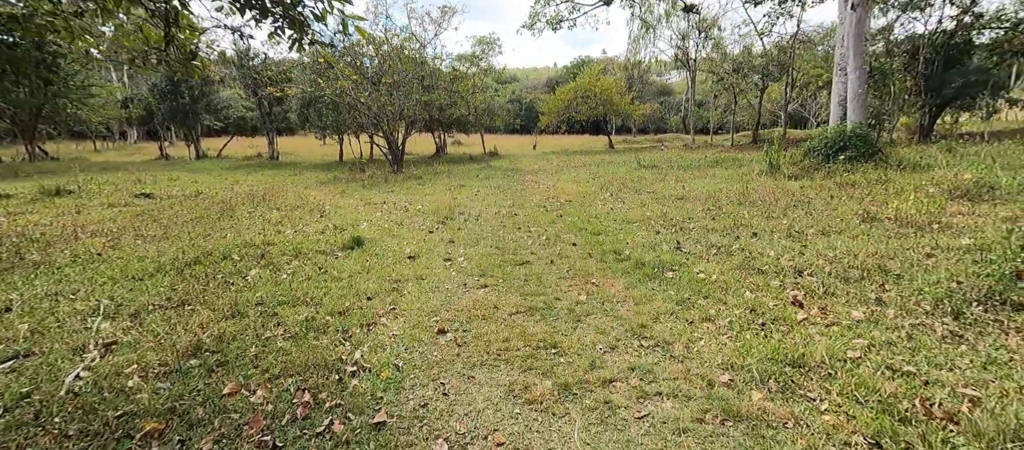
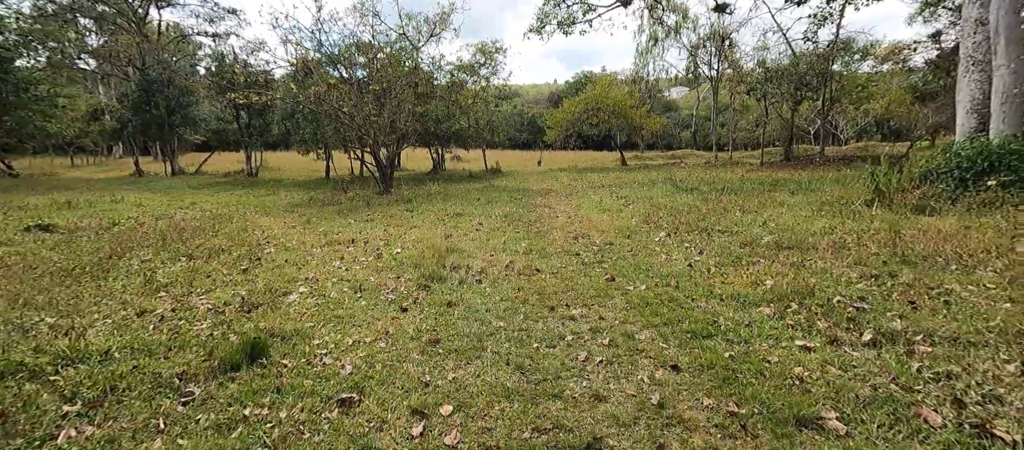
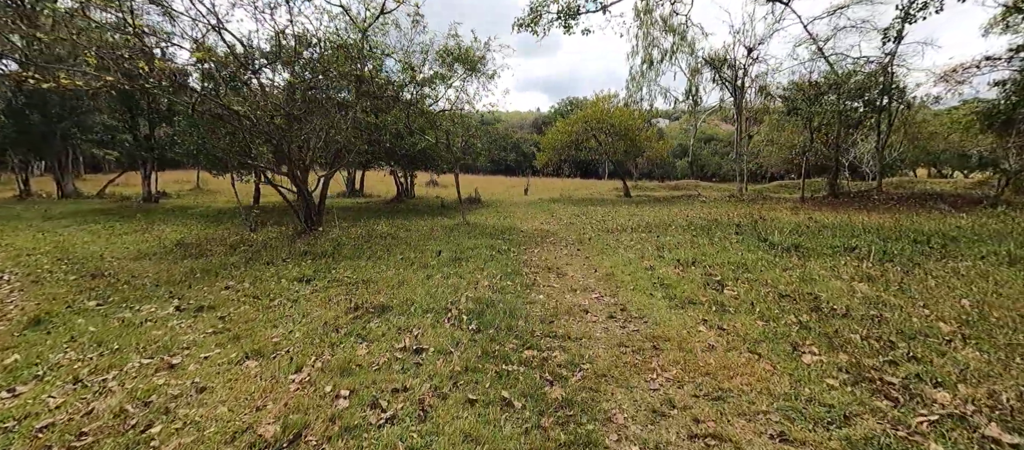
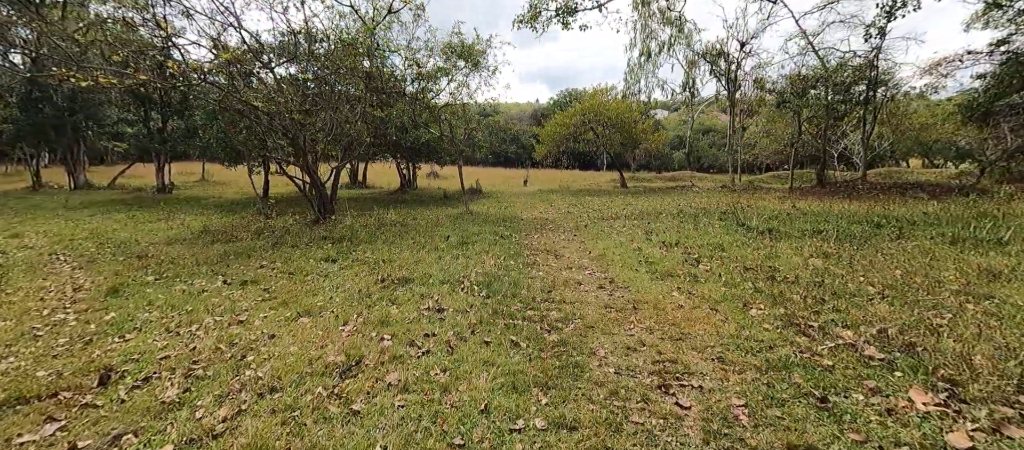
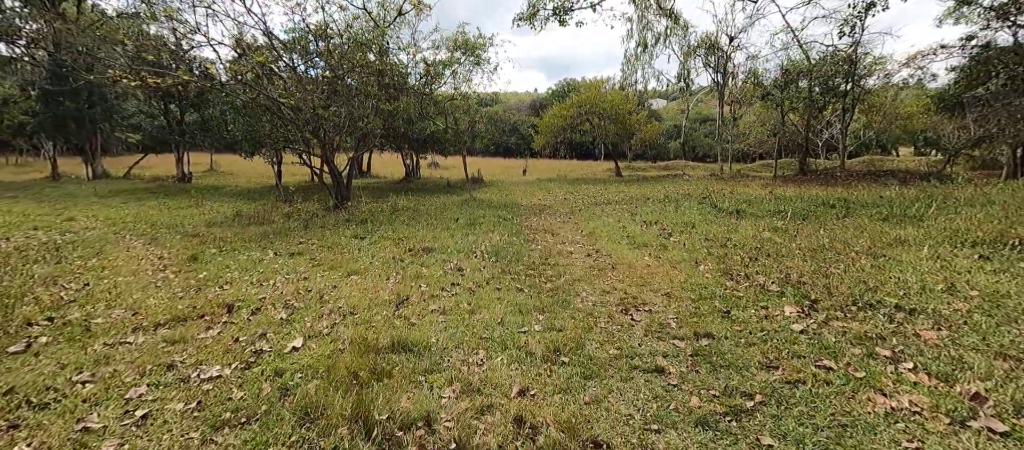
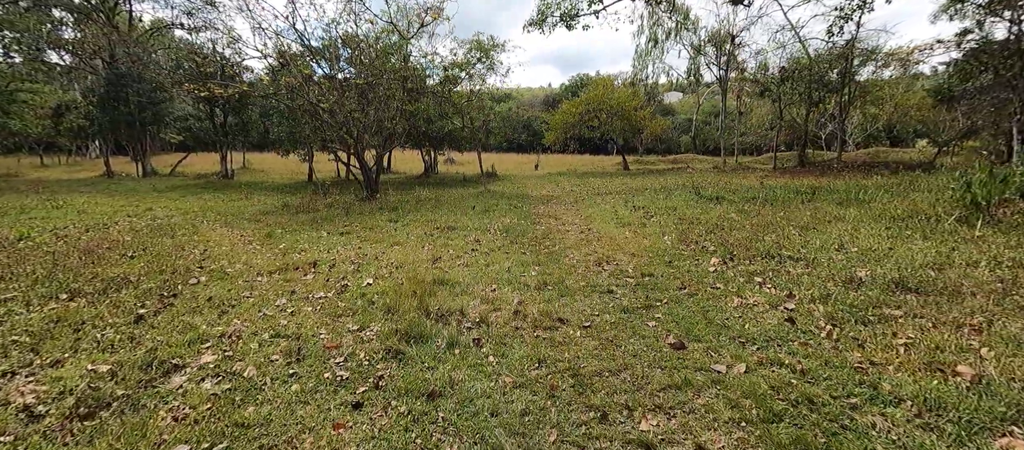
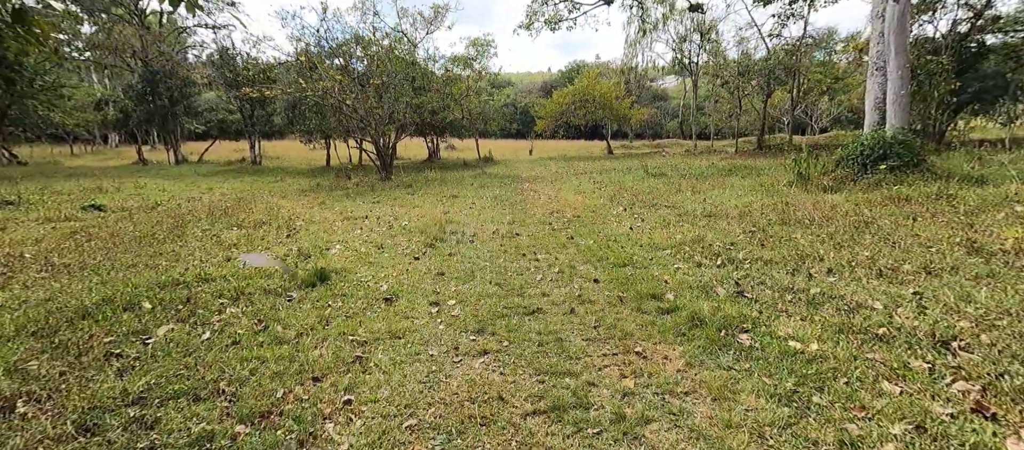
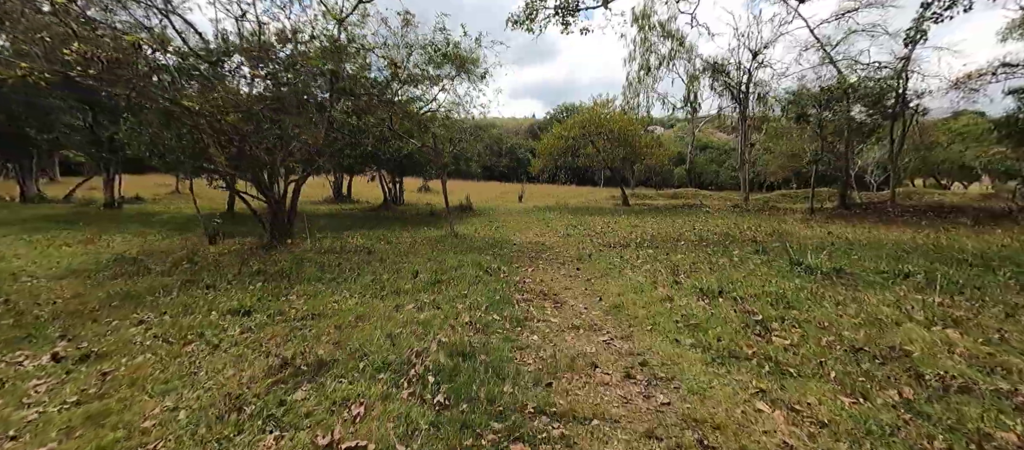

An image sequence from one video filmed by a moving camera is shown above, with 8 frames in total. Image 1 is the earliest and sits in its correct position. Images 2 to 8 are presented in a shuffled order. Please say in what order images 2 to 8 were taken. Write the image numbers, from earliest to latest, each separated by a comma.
7, 2, 6, 5, 4, 3, 8
